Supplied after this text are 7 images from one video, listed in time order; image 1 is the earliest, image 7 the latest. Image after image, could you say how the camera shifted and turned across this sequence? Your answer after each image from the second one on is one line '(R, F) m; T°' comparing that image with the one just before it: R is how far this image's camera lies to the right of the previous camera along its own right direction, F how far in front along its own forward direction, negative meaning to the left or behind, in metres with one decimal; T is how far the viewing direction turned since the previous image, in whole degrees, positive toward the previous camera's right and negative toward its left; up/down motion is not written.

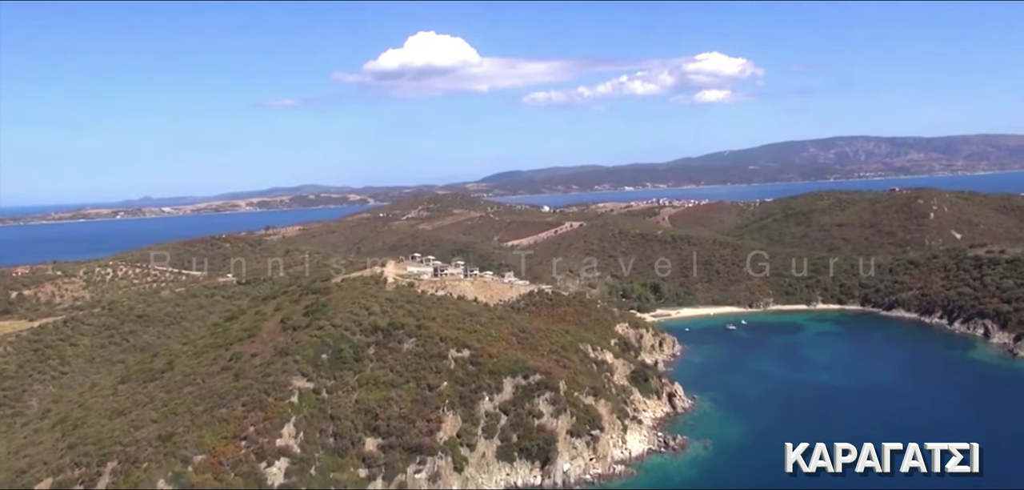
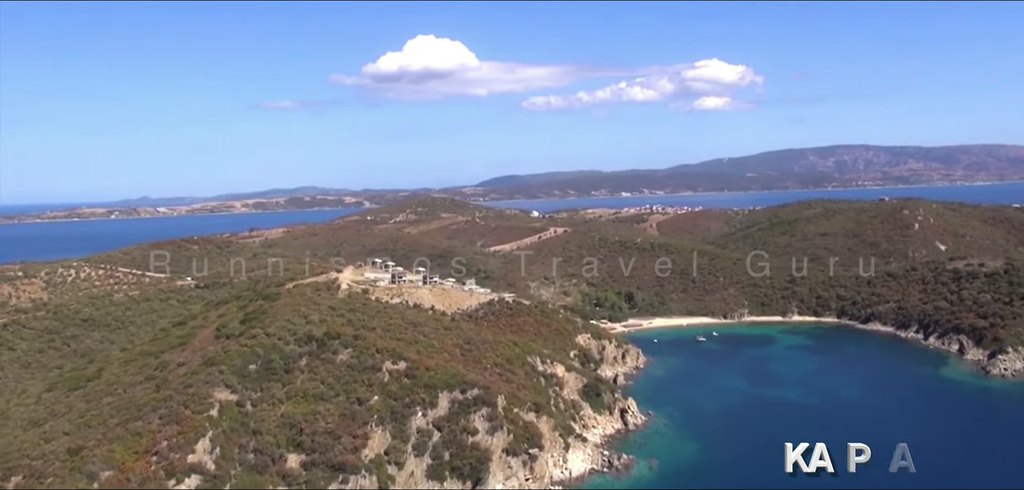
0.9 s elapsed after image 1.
(+4.0, +2.4) m; 0°
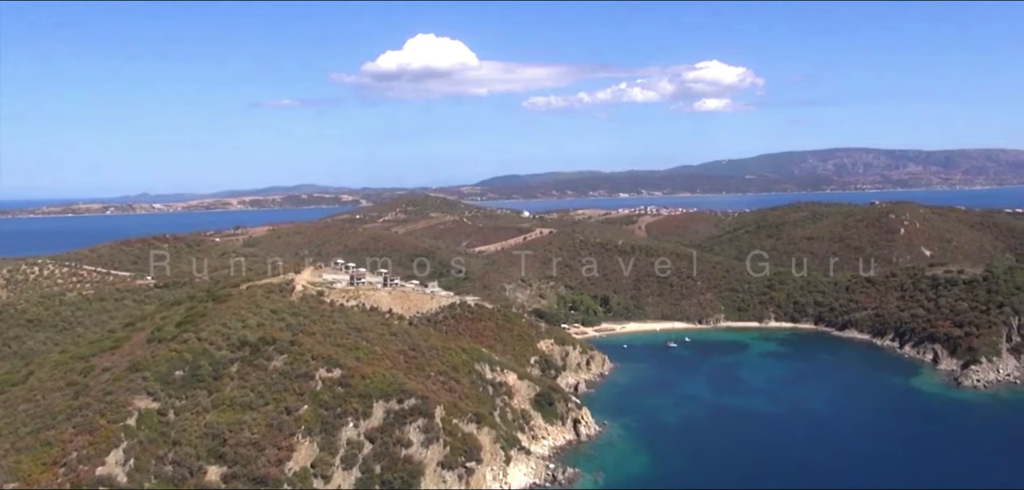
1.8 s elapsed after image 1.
(+3.8, +2.3) m; 0°
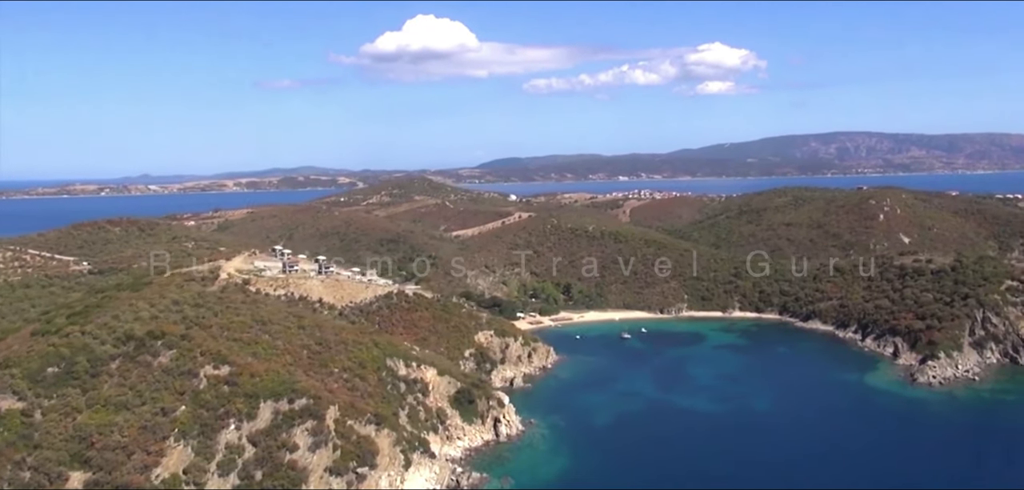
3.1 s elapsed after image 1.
(+6.0, +3.8) m; 0°
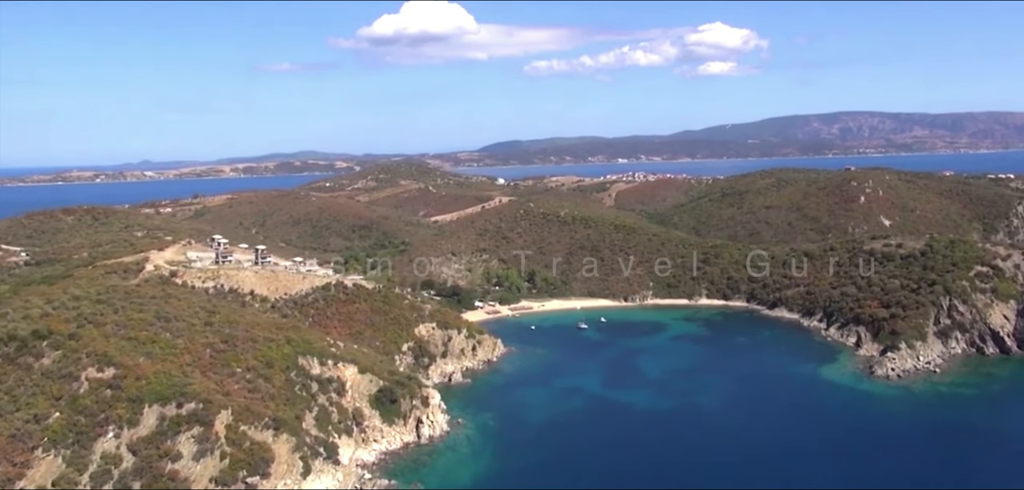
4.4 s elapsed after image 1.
(+5.5, +3.5) m; 0°
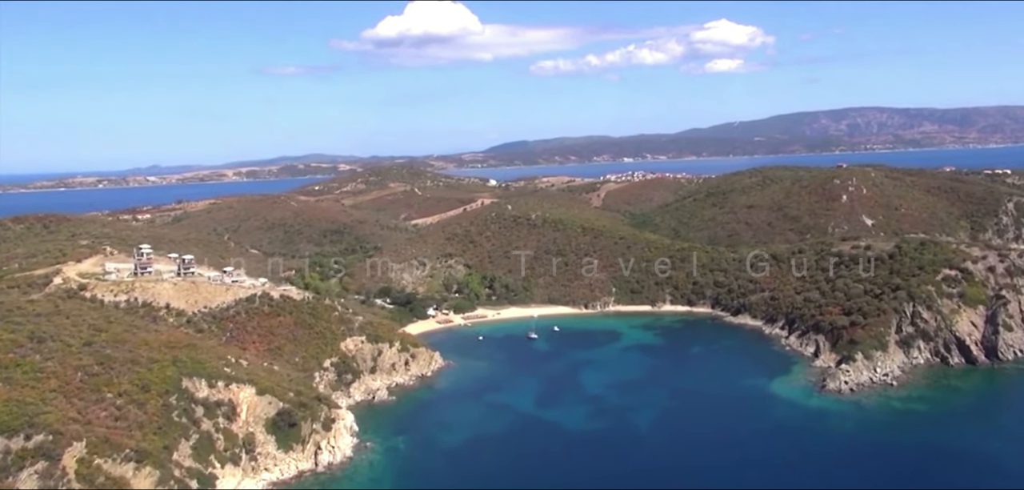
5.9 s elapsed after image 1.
(+6.5, +4.3) m; -1°
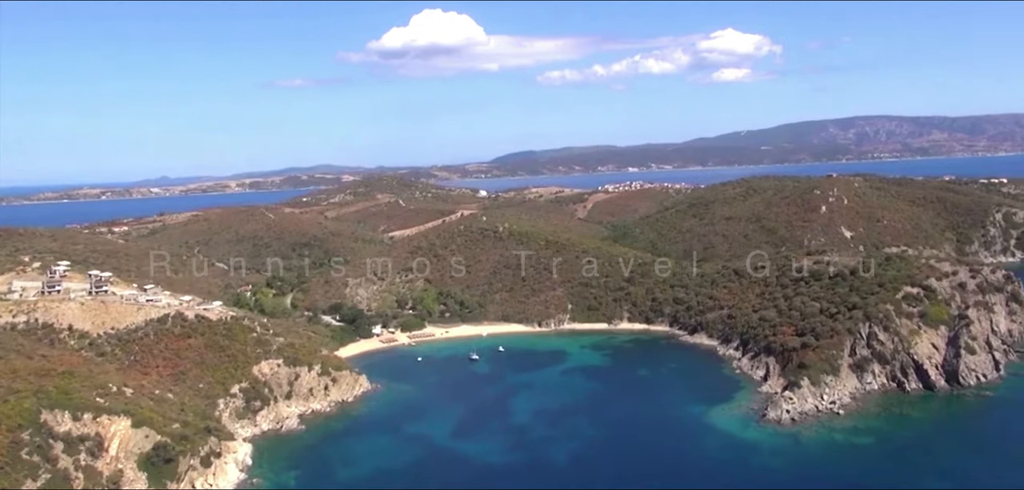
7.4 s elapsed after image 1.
(+6.6, +4.3) m; -1°
